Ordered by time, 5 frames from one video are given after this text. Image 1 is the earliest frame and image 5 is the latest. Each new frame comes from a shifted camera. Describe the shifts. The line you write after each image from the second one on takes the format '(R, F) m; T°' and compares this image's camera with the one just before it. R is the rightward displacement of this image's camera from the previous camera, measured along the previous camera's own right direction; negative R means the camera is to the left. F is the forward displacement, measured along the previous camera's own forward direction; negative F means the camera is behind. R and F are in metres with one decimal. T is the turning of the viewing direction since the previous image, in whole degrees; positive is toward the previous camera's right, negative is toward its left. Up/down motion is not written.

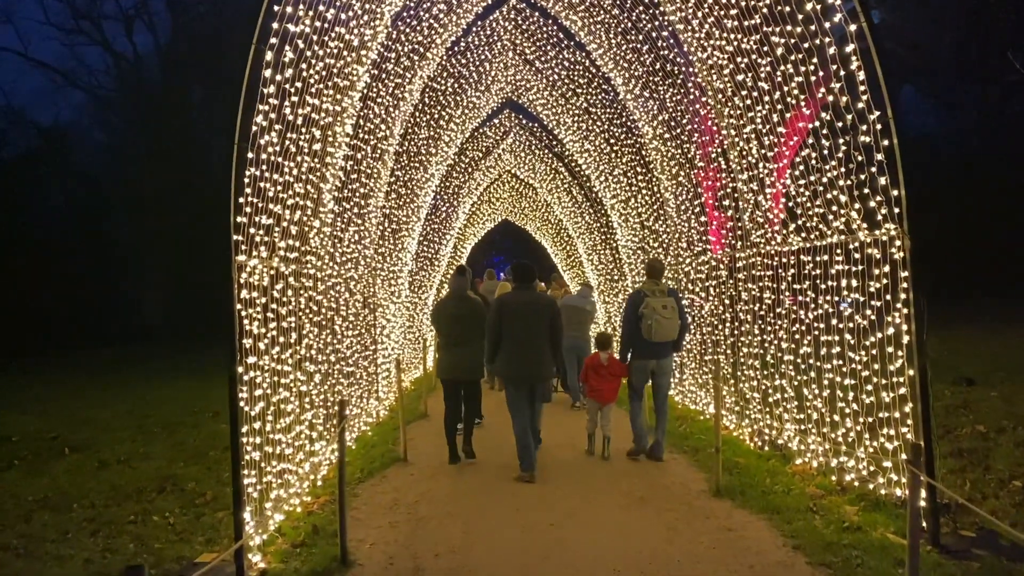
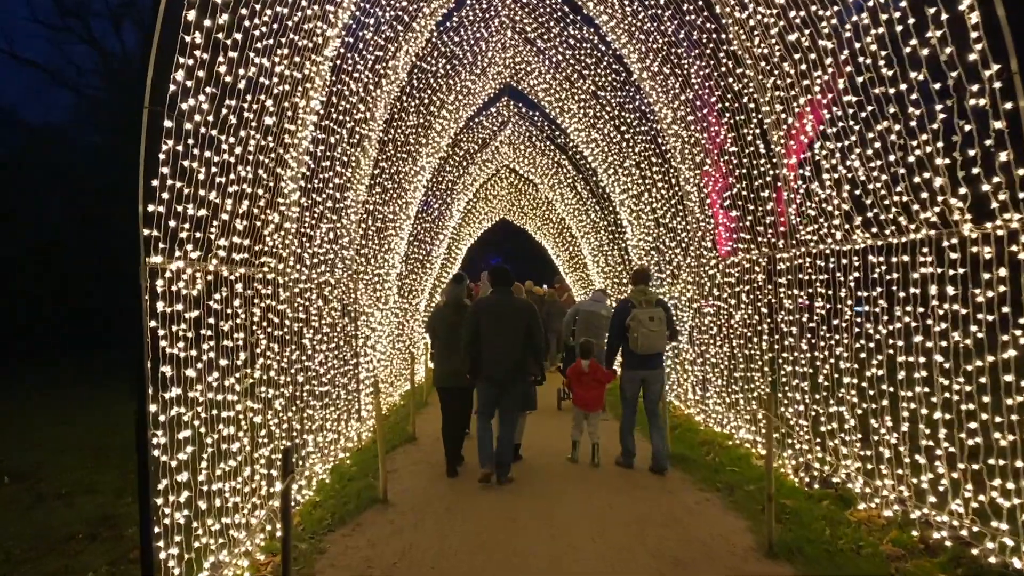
(0.0, +1.3) m; 0°
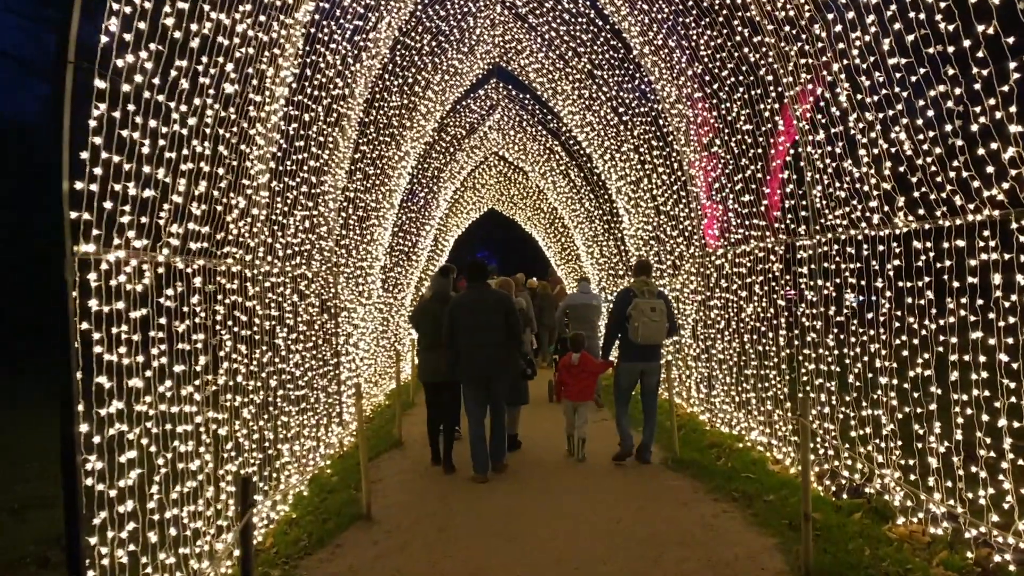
(-0.1, +0.6) m; +1°
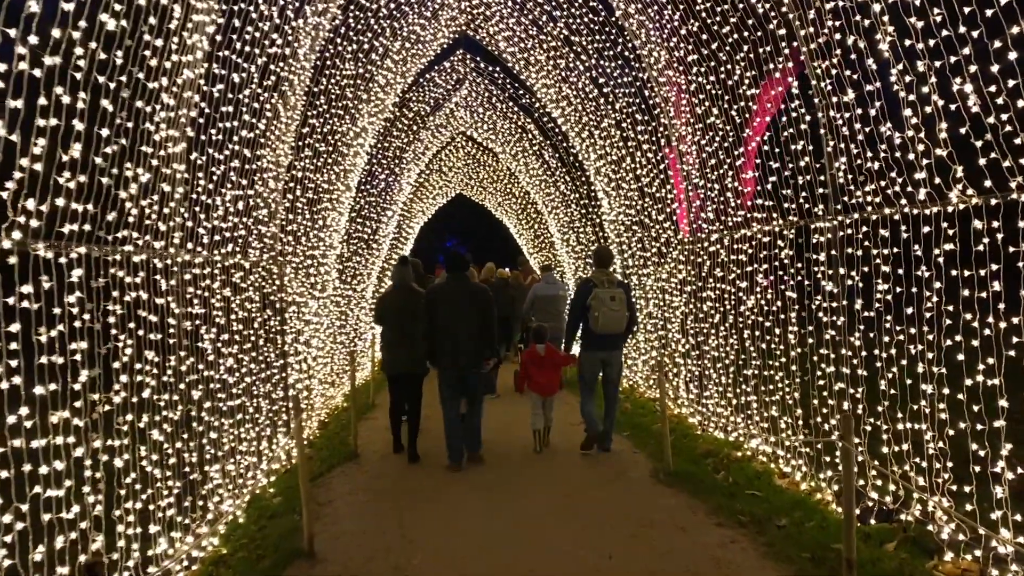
(0.0, +1.0) m; +2°
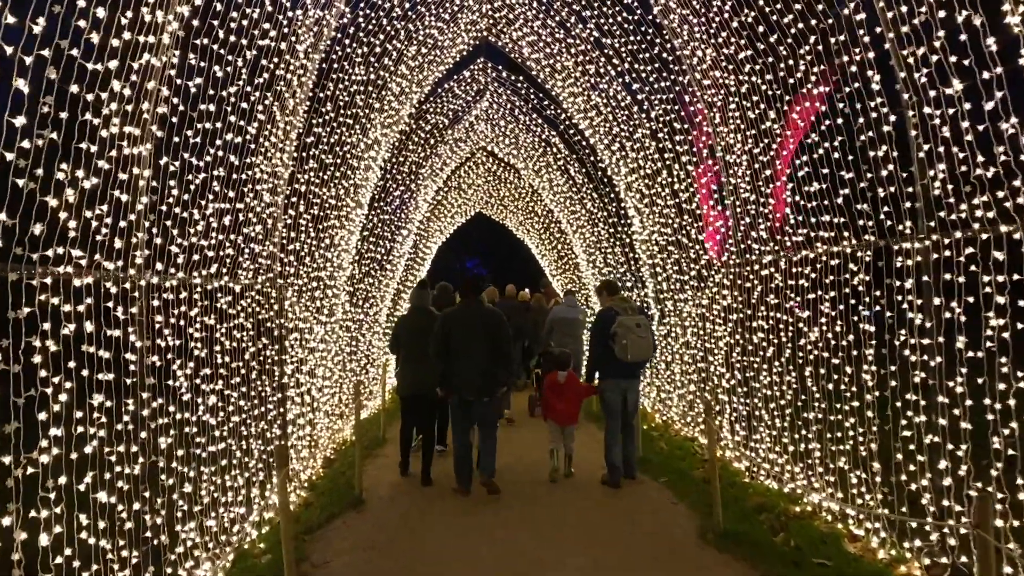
(0.0, +0.8) m; -1°
